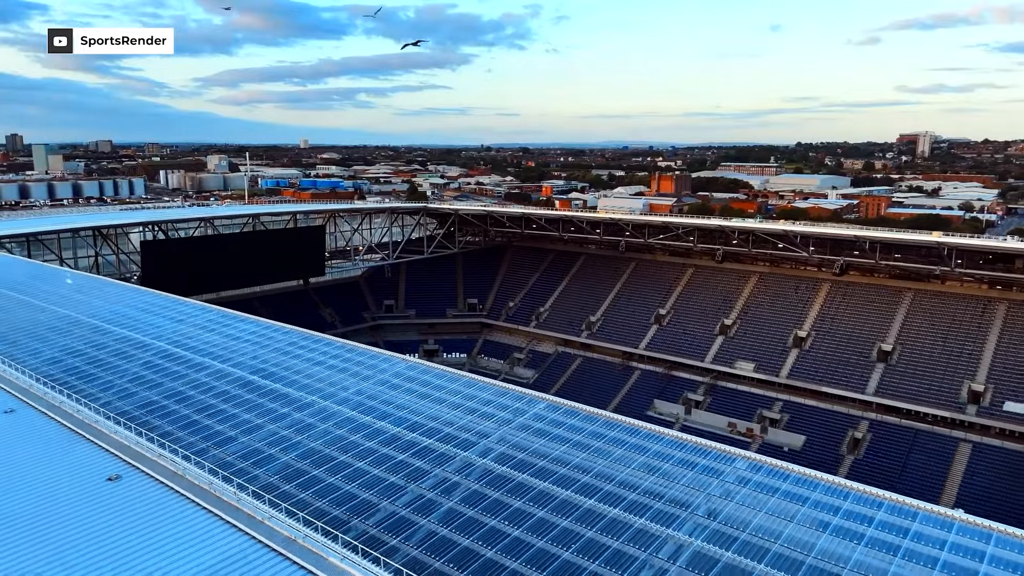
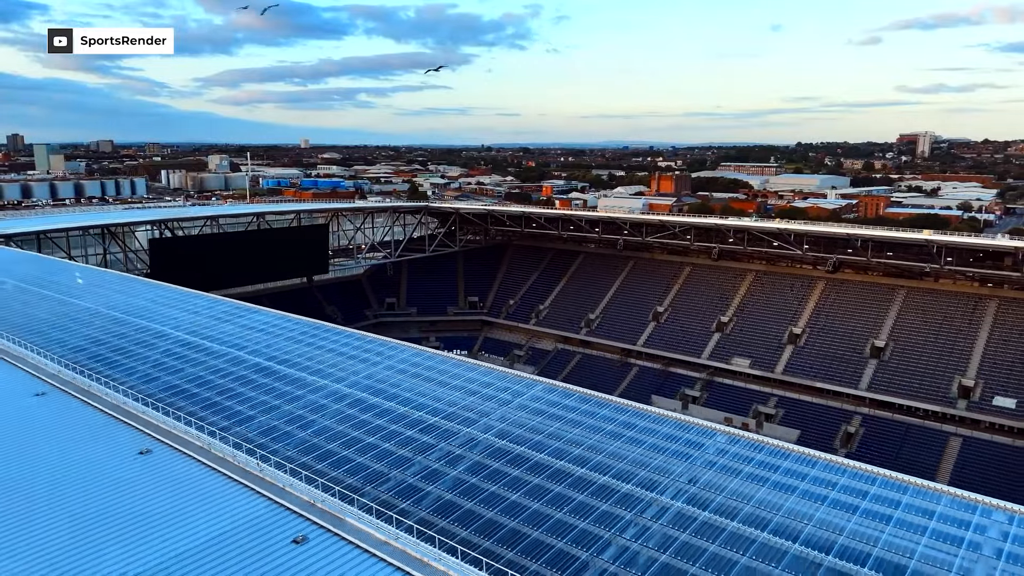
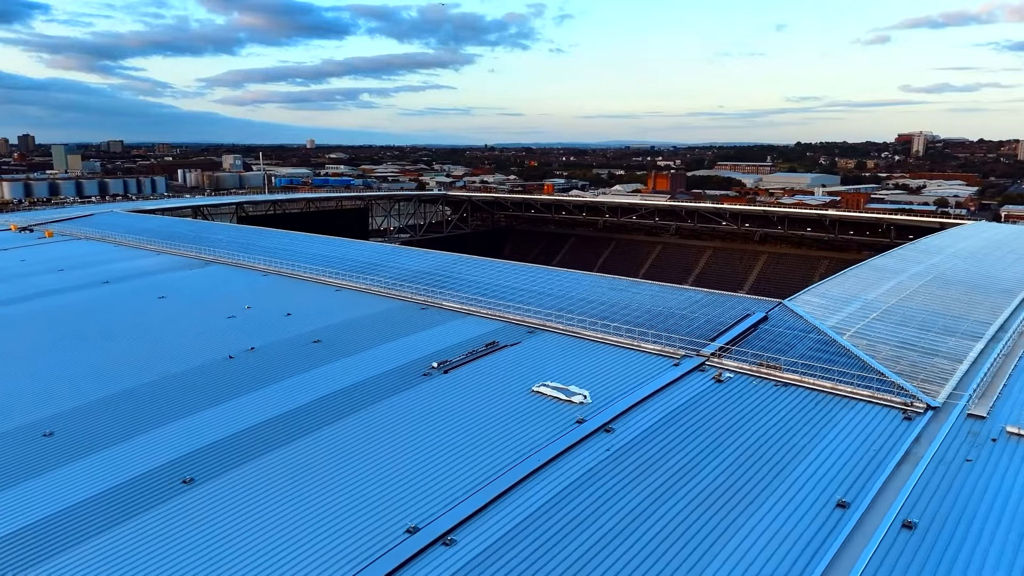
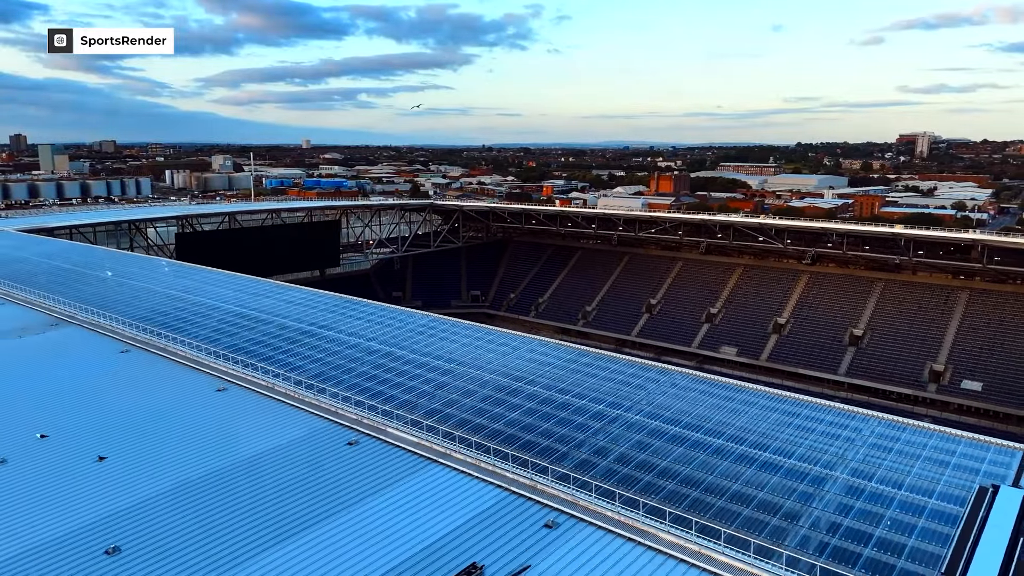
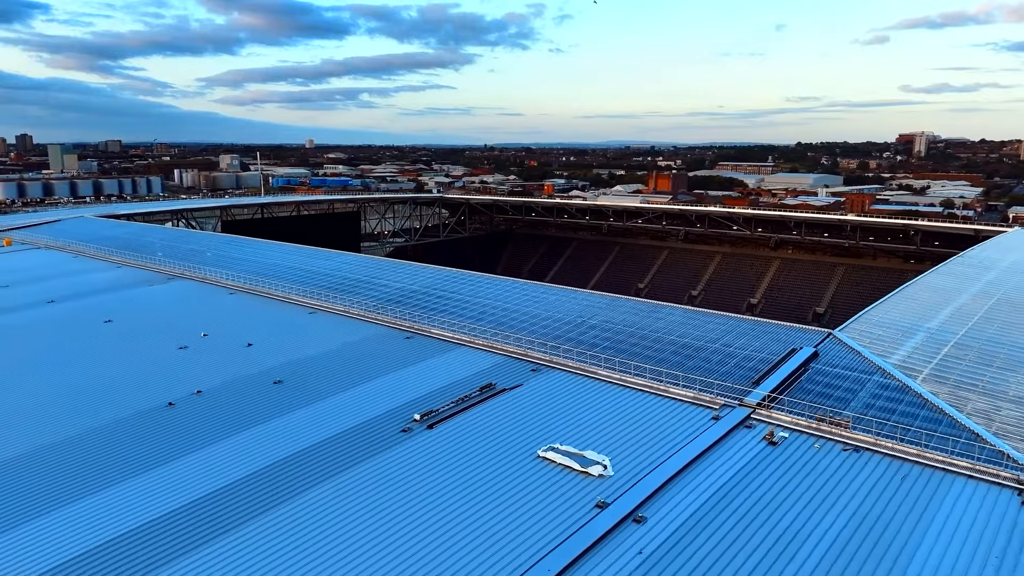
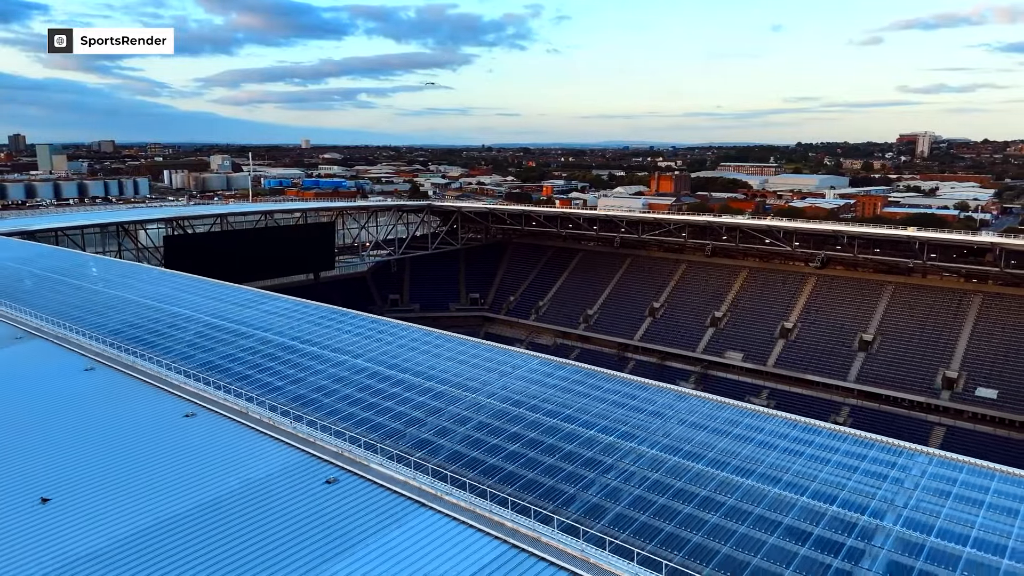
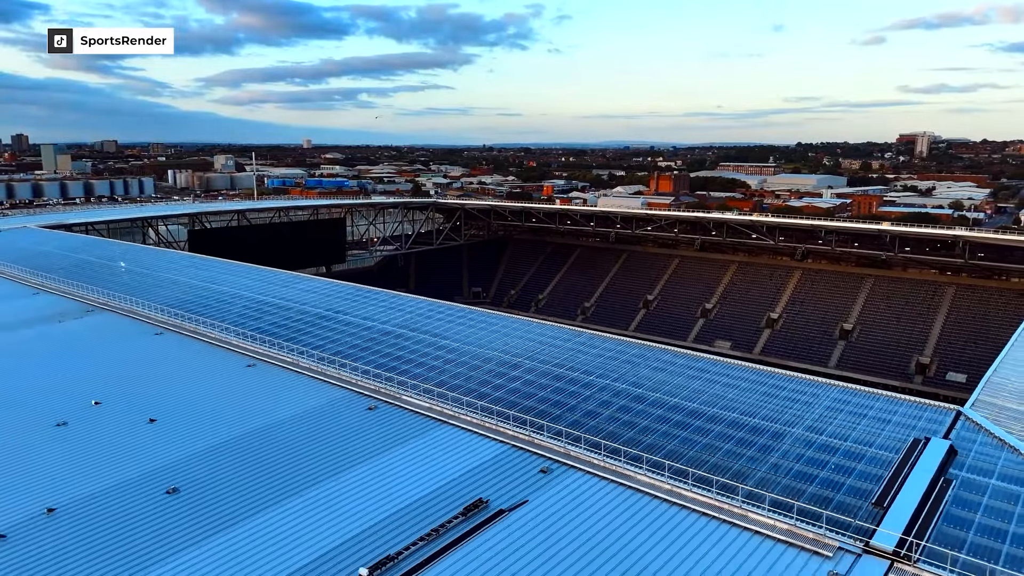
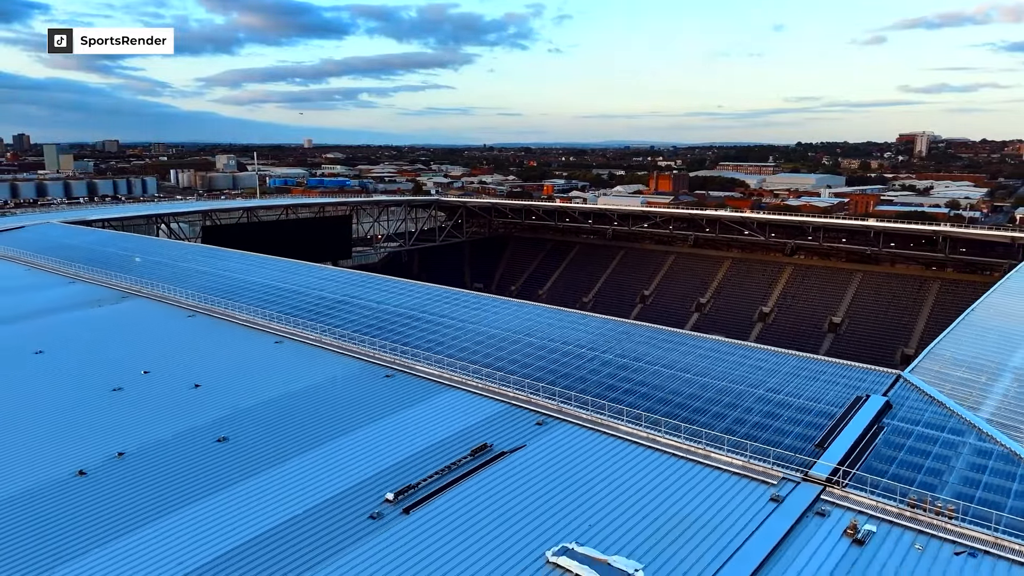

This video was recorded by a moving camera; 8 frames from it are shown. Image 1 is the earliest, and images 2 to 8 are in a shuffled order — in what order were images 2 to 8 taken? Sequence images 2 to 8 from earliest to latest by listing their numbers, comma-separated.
2, 6, 4, 7, 8, 5, 3
